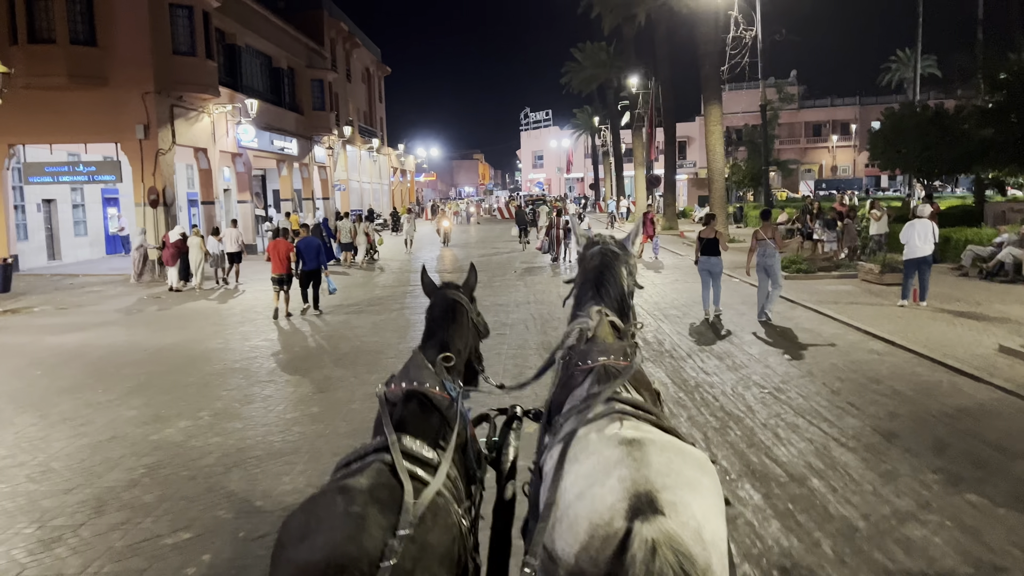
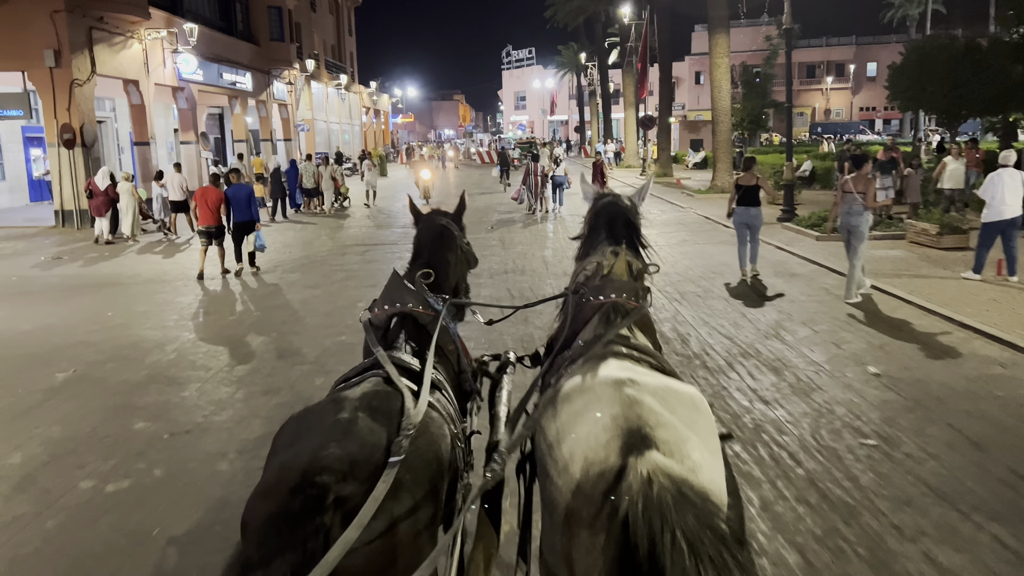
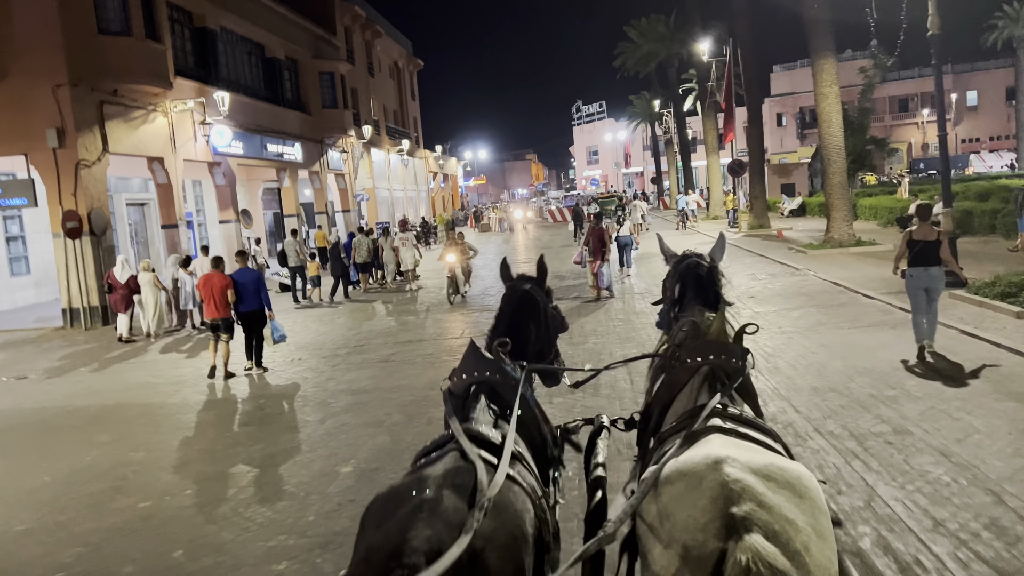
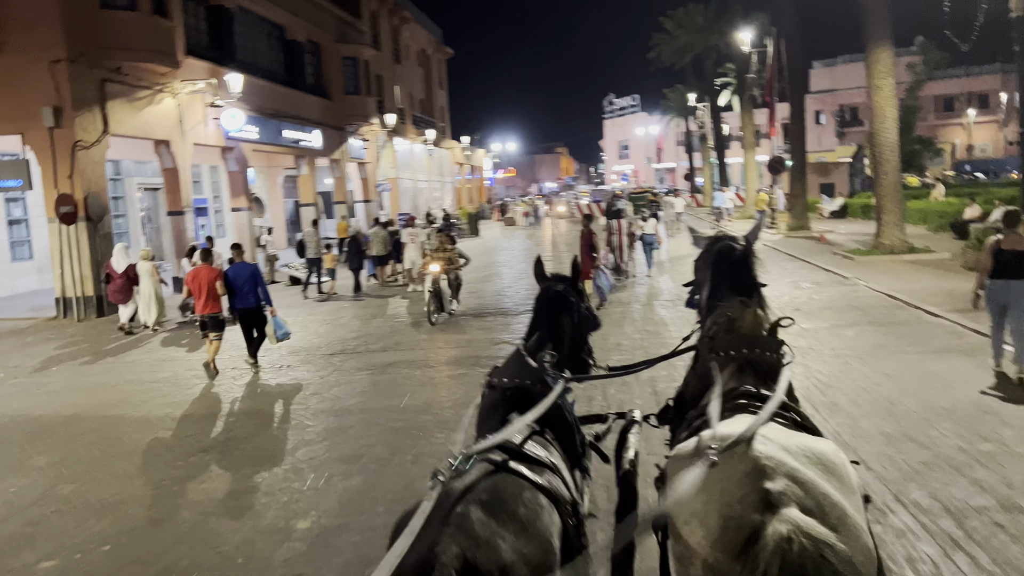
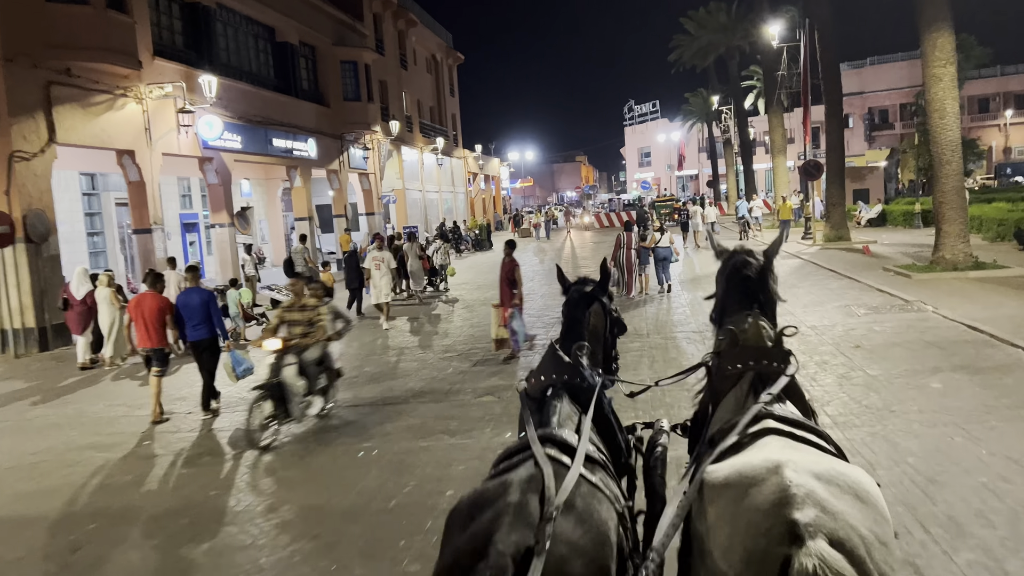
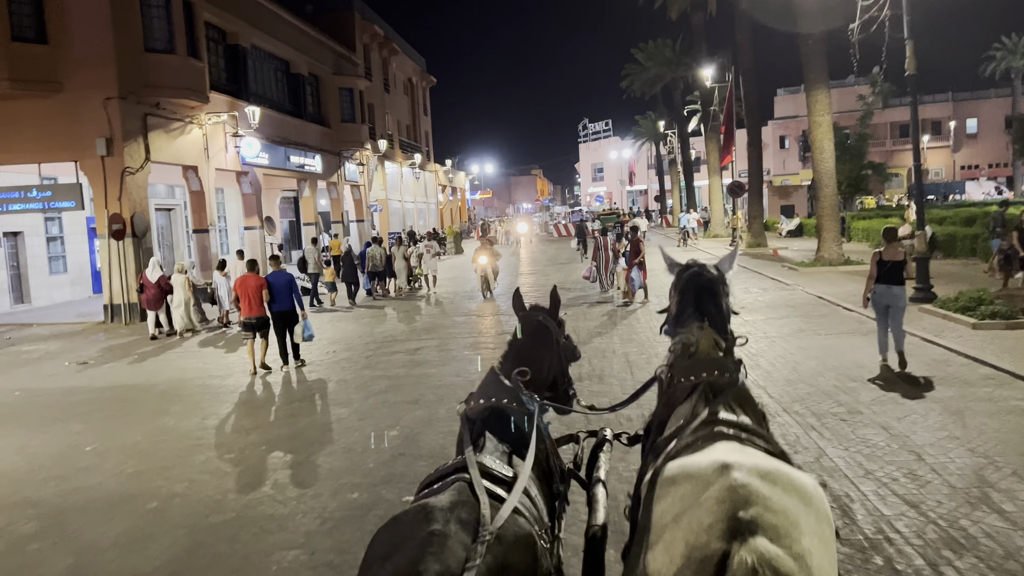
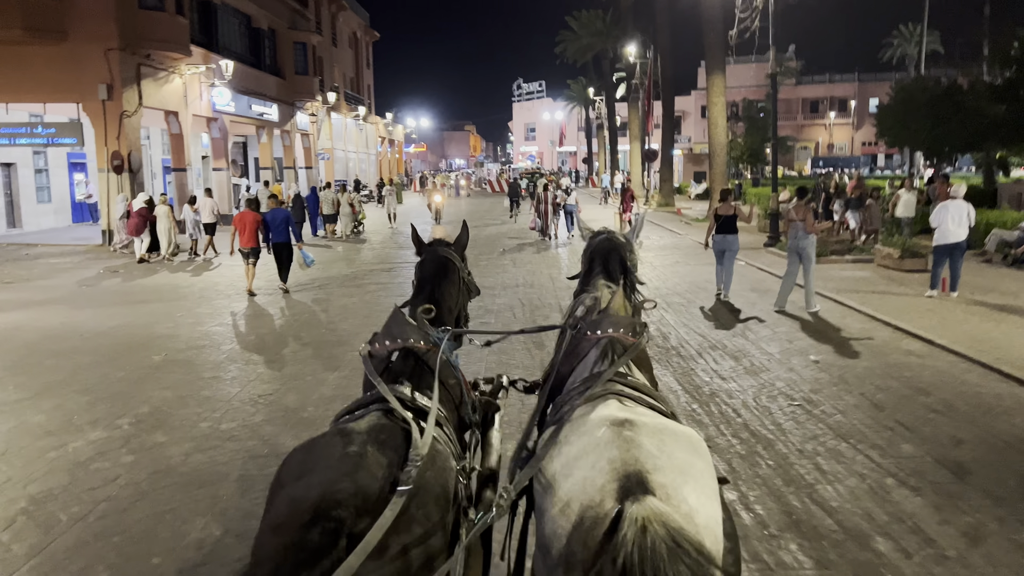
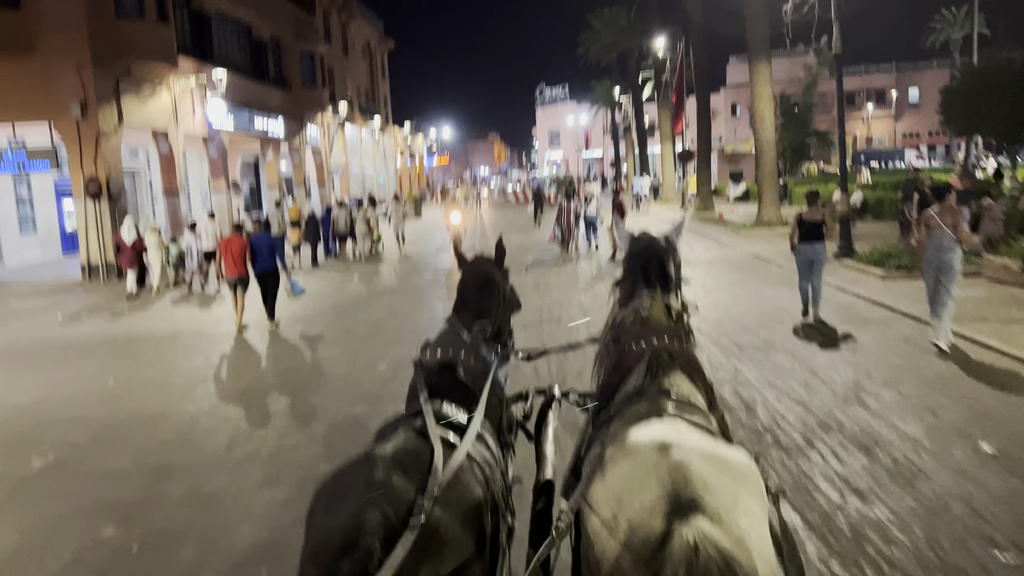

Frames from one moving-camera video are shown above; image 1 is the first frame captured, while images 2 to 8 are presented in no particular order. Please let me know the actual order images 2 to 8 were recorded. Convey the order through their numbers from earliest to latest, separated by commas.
7, 2, 8, 6, 3, 4, 5
